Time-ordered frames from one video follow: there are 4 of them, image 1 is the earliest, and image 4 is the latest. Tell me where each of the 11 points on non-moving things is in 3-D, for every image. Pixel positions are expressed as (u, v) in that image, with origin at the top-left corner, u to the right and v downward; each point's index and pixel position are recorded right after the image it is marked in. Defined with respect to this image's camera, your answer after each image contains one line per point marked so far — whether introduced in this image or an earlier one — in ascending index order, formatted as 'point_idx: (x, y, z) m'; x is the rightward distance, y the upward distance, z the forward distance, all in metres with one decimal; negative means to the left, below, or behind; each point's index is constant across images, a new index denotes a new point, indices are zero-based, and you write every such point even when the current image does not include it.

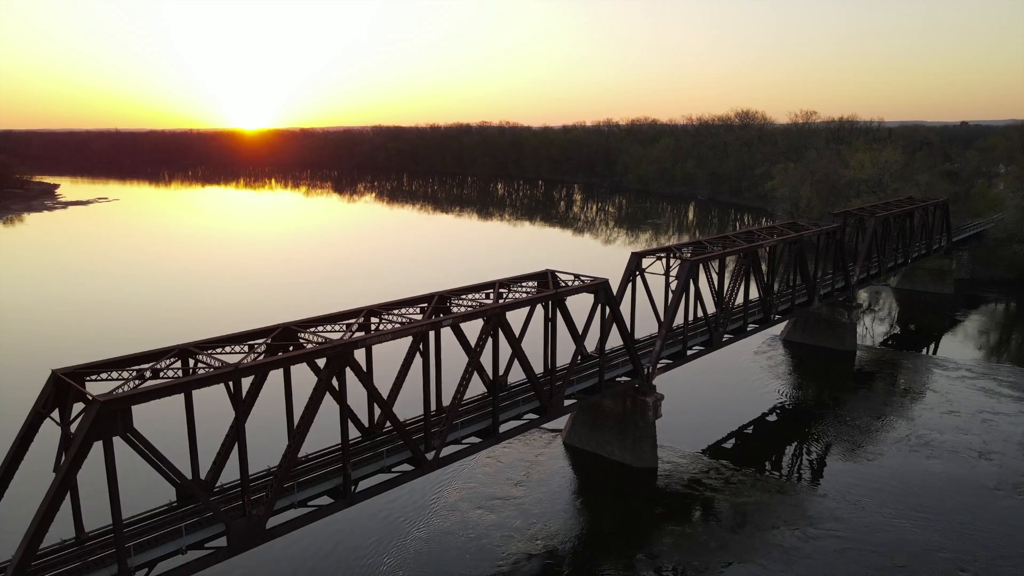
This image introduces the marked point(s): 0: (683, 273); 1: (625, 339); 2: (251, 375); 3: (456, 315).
0: (+4.1, +0.4, +15.6) m
1: (+2.5, -1.1, +14.3) m
2: (-3.5, -1.2, +8.6) m
3: (-0.9, -0.5, +10.9) m
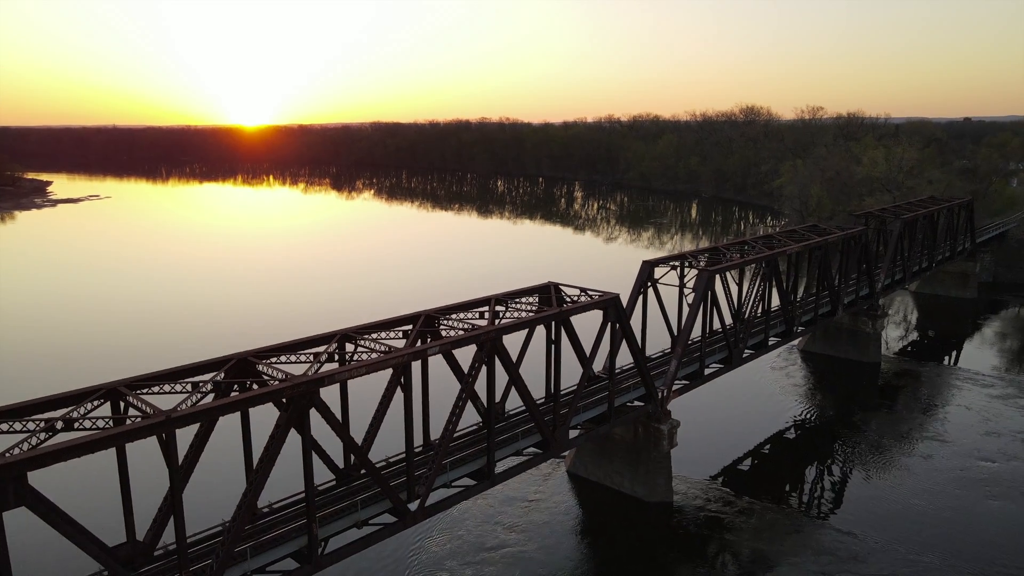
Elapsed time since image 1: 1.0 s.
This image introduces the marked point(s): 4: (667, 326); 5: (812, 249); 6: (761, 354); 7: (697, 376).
0: (+4.1, +0.1, +14.0) m
1: (+2.4, -1.4, +12.7) m
2: (-3.5, -1.5, +7.1) m
3: (-1.0, -0.8, +9.3) m
4: (+3.8, -0.9, +15.7) m
5: (+8.2, +1.1, +17.7) m
6: (+6.2, -1.6, +16.3) m
7: (+4.1, -1.9, +14.4) m
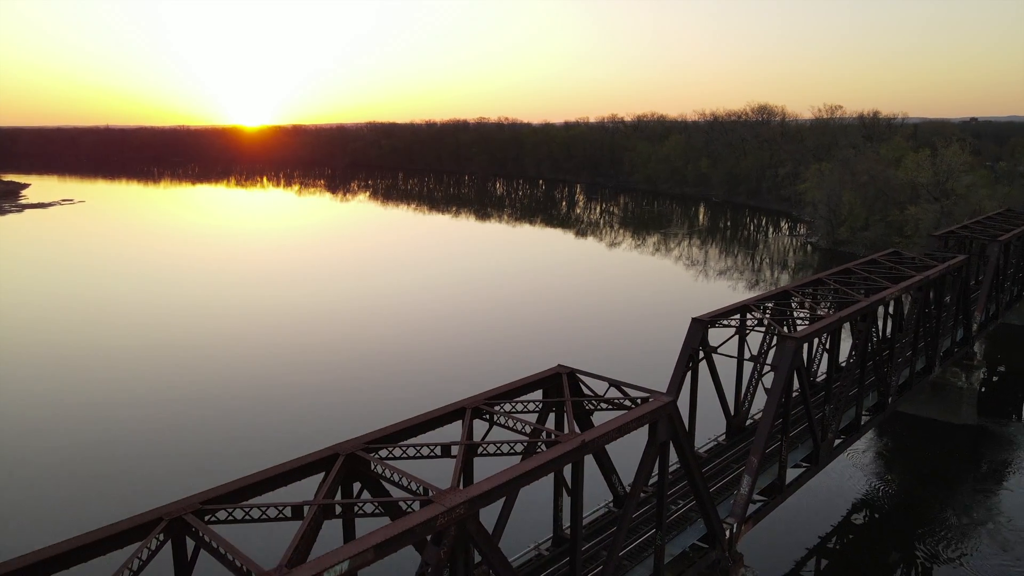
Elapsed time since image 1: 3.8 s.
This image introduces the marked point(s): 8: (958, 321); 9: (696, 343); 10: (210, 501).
0: (+3.9, -1.0, +9.5) m
1: (+2.3, -2.5, +8.2) m
2: (-3.6, -2.6, +2.5) m
3: (-1.1, -1.9, +4.8) m
4: (+3.6, -2.0, +11.2) m
5: (+8.1, 0.0, +13.1) m
6: (+6.1, -2.7, +11.8) m
7: (+4.0, -3.0, +9.9) m
8: (+11.0, -0.8, +16.2) m
9: (+2.9, -0.8, +10.0) m
10: (-2.4, -1.7, +5.2) m
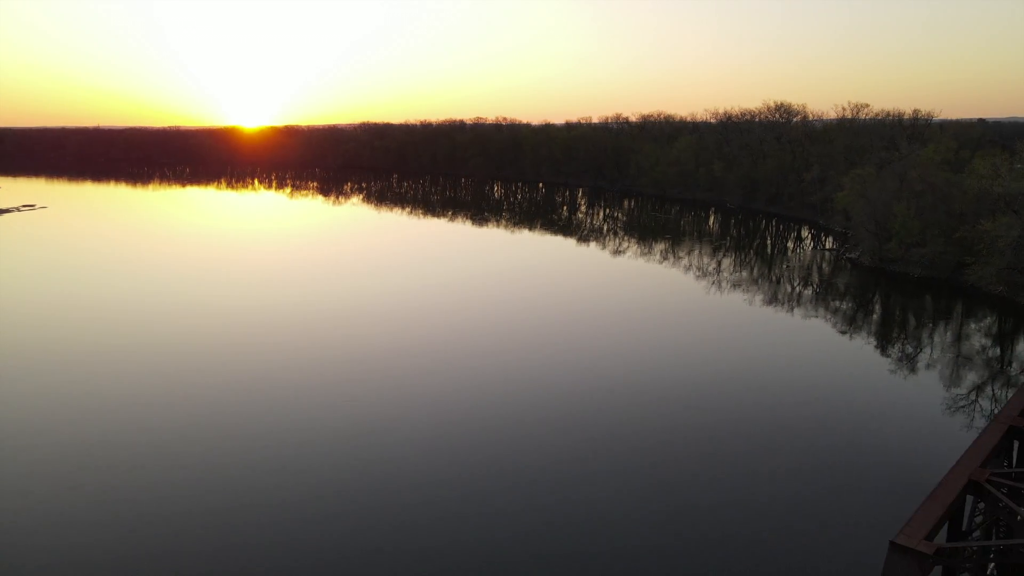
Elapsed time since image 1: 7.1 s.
0: (+3.8, -2.3, +3.8) m
1: (+2.1, -3.8, +2.5) m
2: (-3.8, -3.9, -3.2) m
3: (-1.3, -3.2, -1.0) m
4: (+3.5, -3.3, +5.4) m
5: (+7.9, -1.4, +7.4) m
6: (+5.9, -4.0, +6.1) m
7: (+3.8, -4.4, +4.1) m
8: (+10.9, -2.2, +10.5) m
9: (+2.7, -2.2, +4.3) m
10: (-2.6, -3.0, -0.5) m
